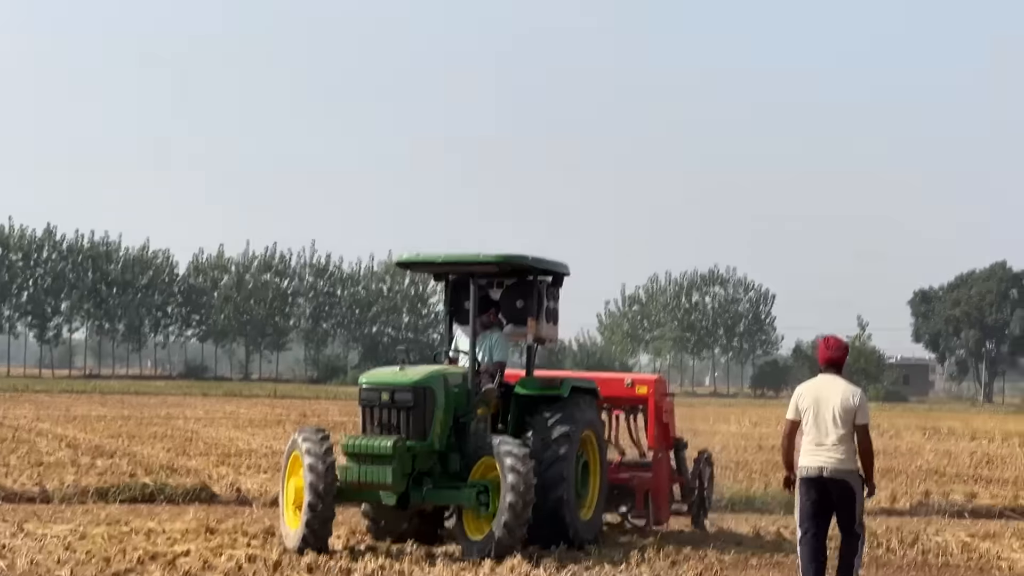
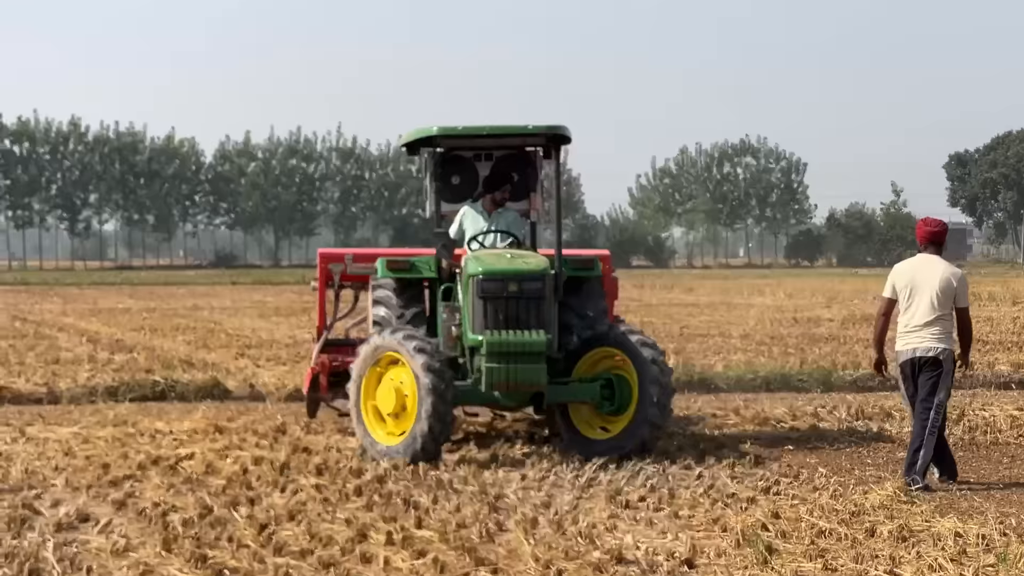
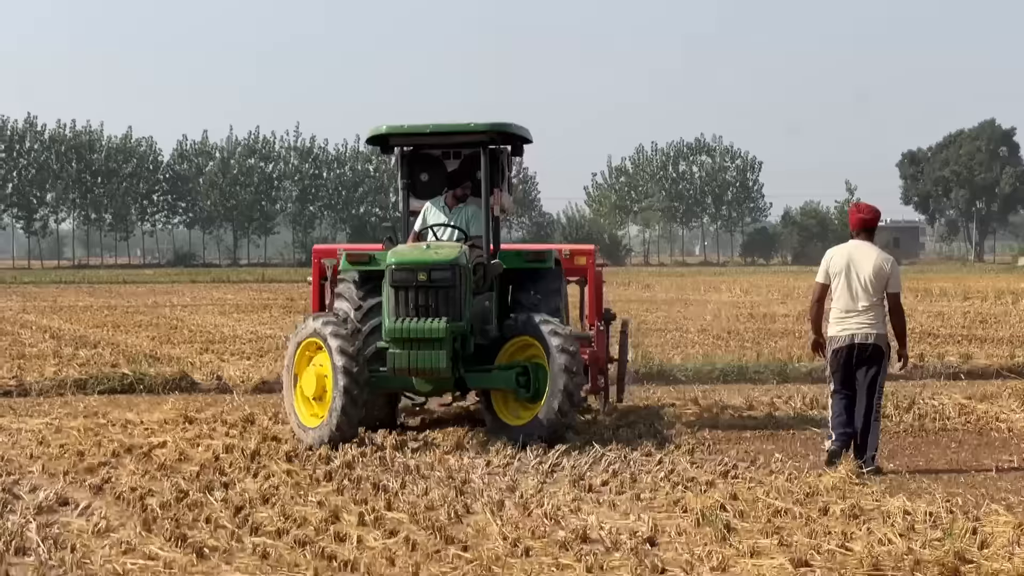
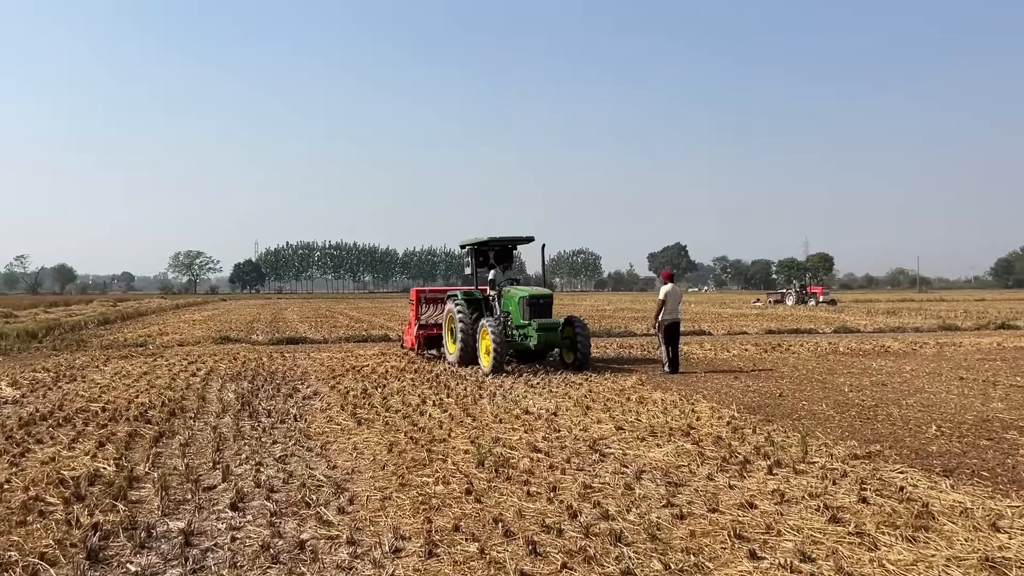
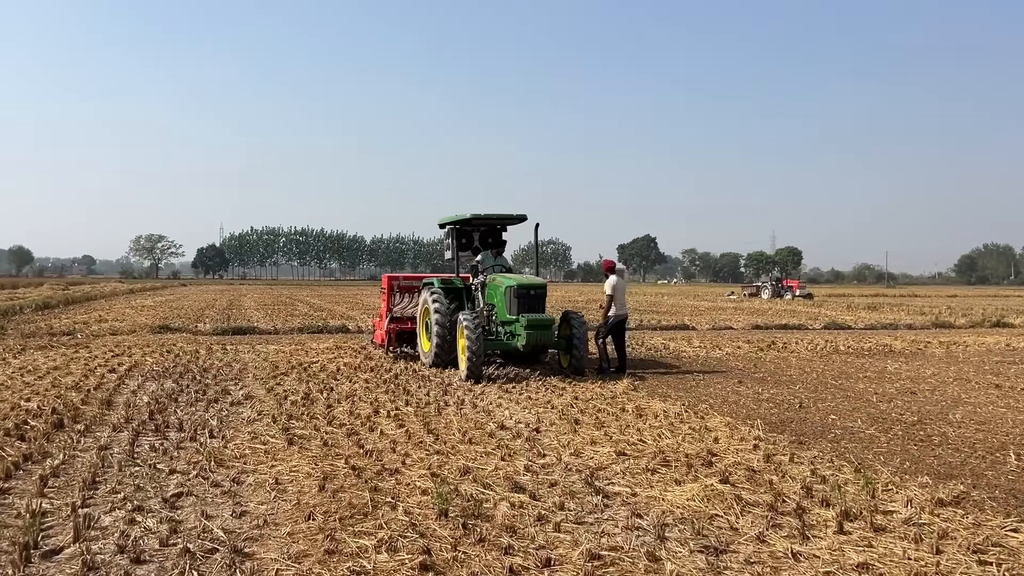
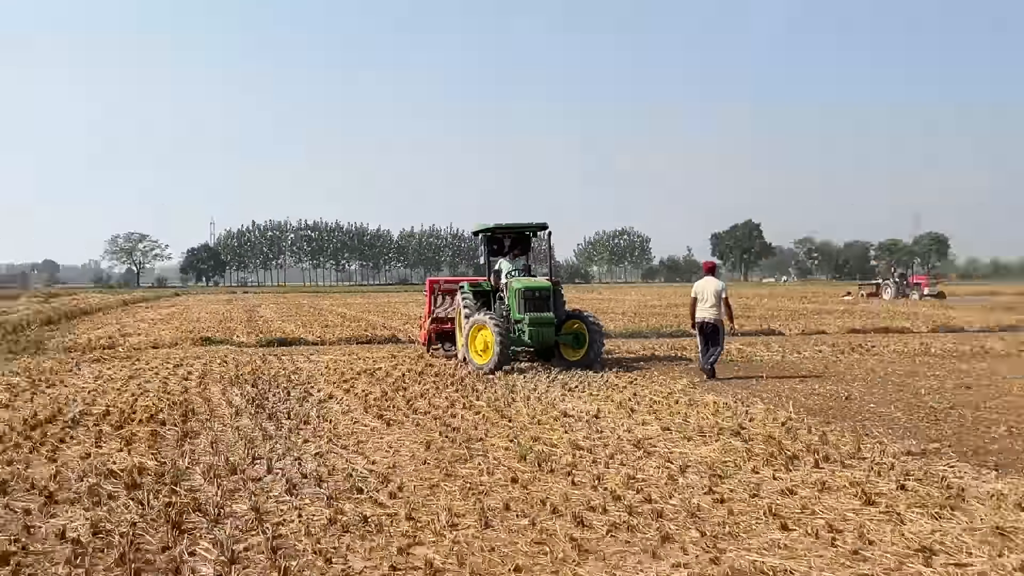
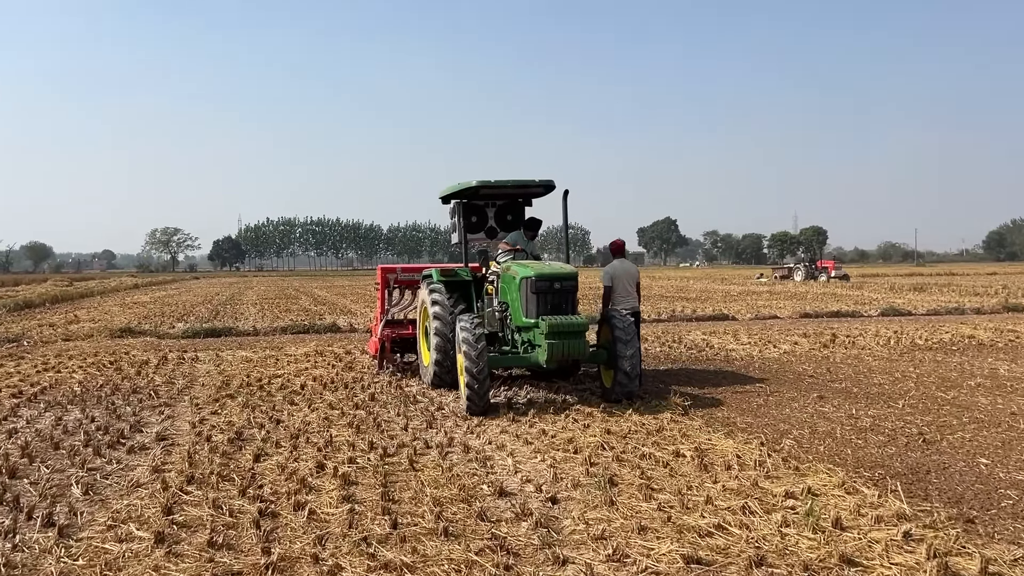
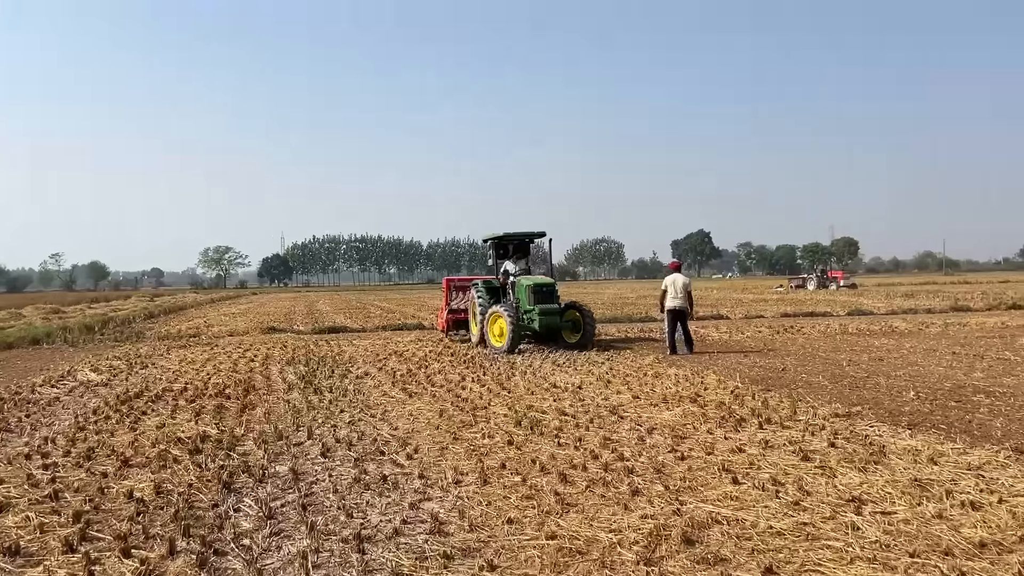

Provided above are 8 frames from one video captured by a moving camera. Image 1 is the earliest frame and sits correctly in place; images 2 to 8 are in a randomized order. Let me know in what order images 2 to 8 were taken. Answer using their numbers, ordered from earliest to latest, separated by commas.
3, 2, 6, 8, 4, 5, 7
